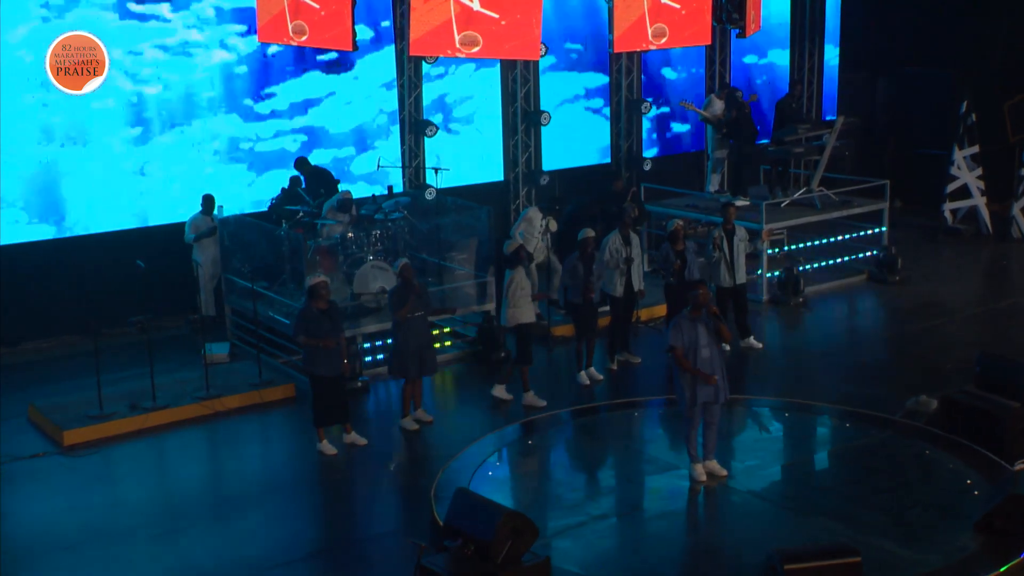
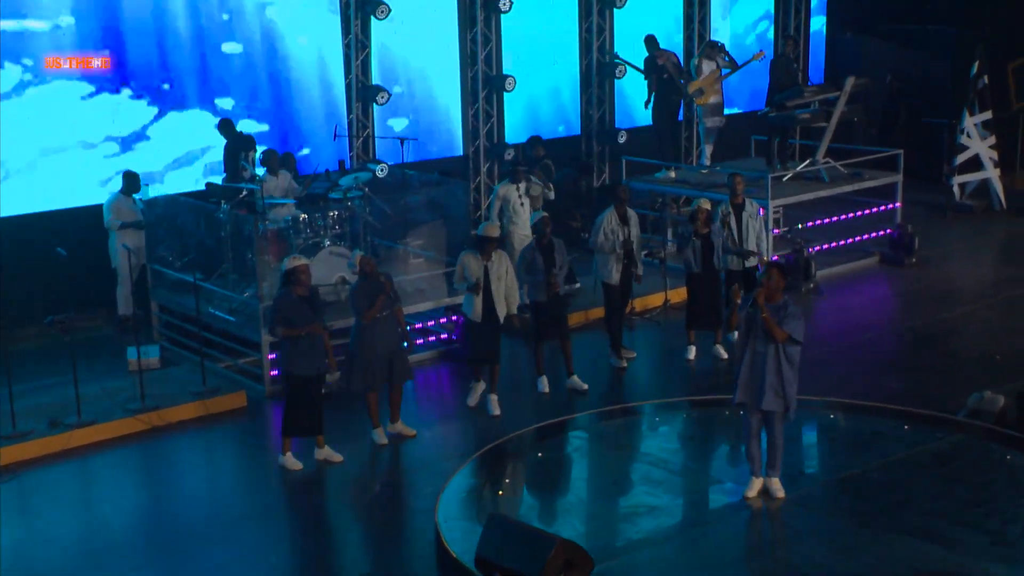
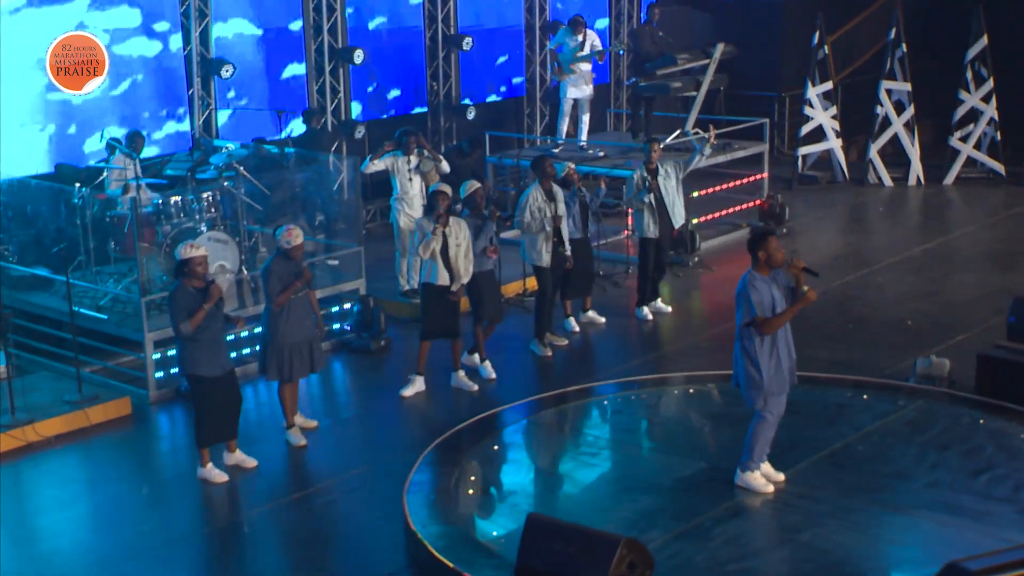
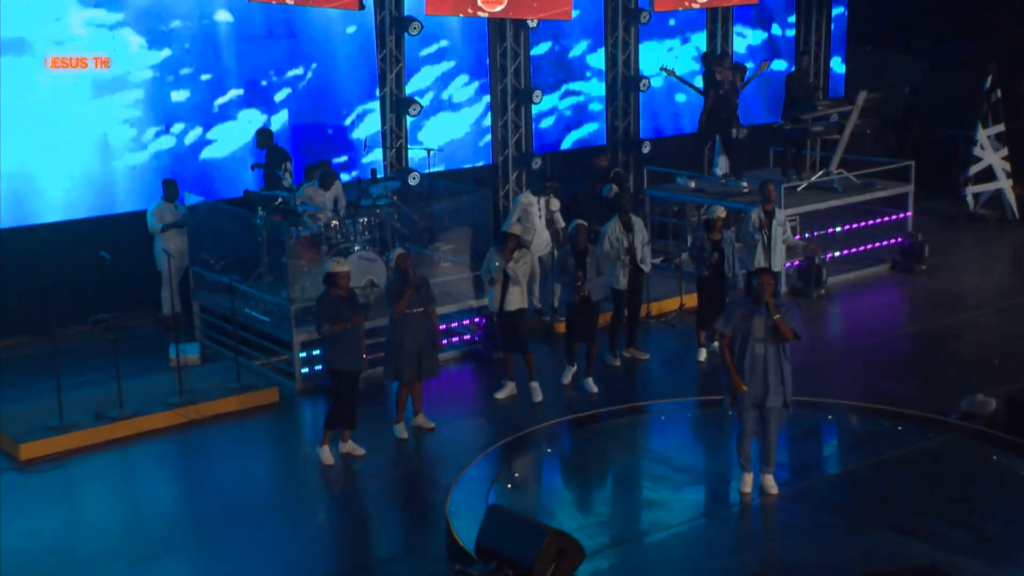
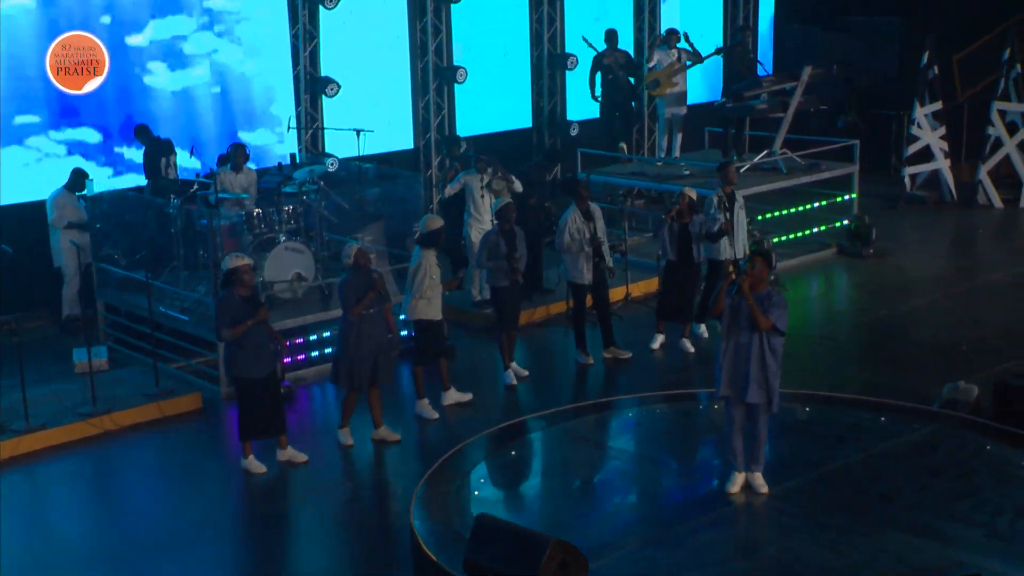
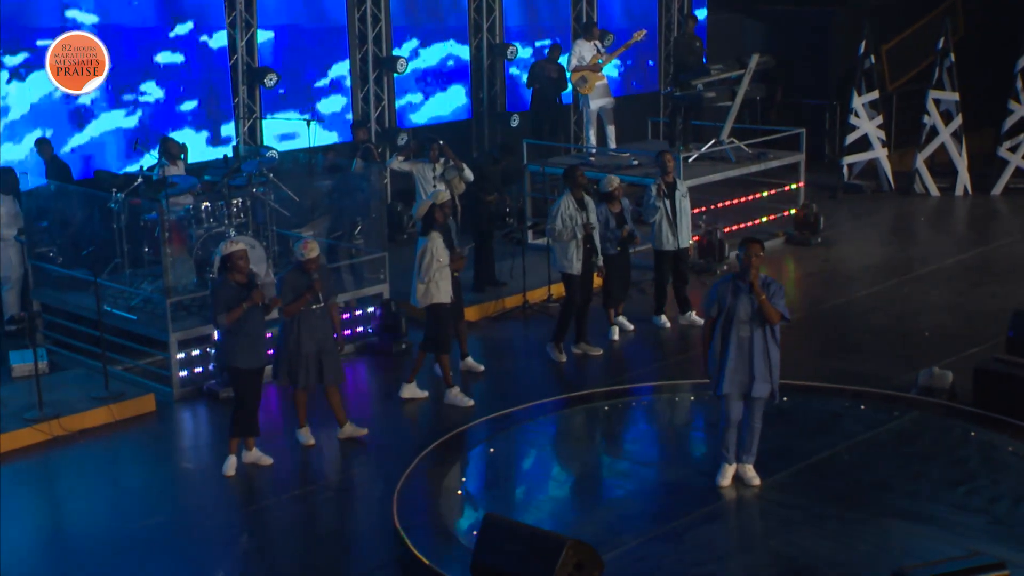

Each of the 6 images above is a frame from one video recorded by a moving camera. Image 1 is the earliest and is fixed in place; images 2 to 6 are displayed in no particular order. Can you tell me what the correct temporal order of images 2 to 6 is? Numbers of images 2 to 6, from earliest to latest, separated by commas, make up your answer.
4, 2, 5, 6, 3
